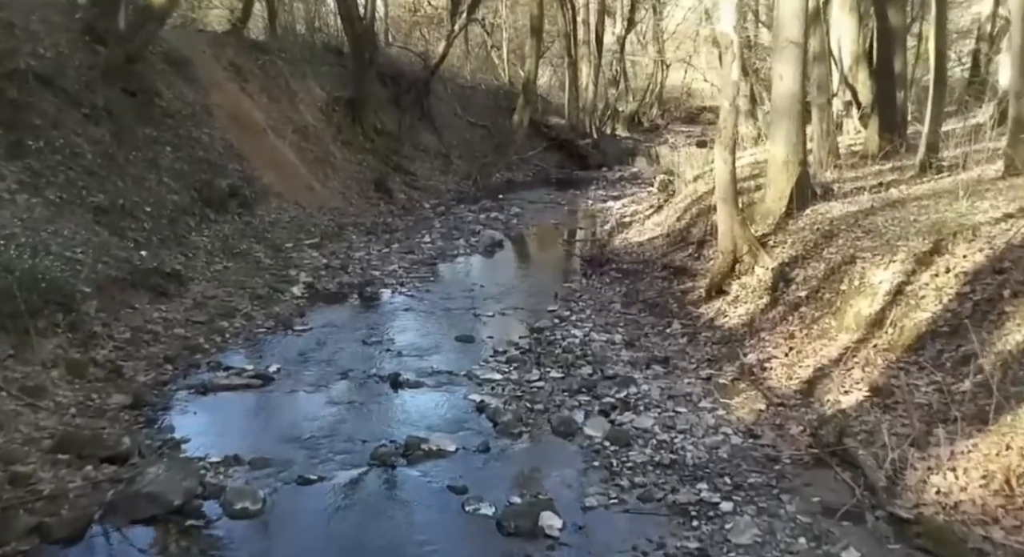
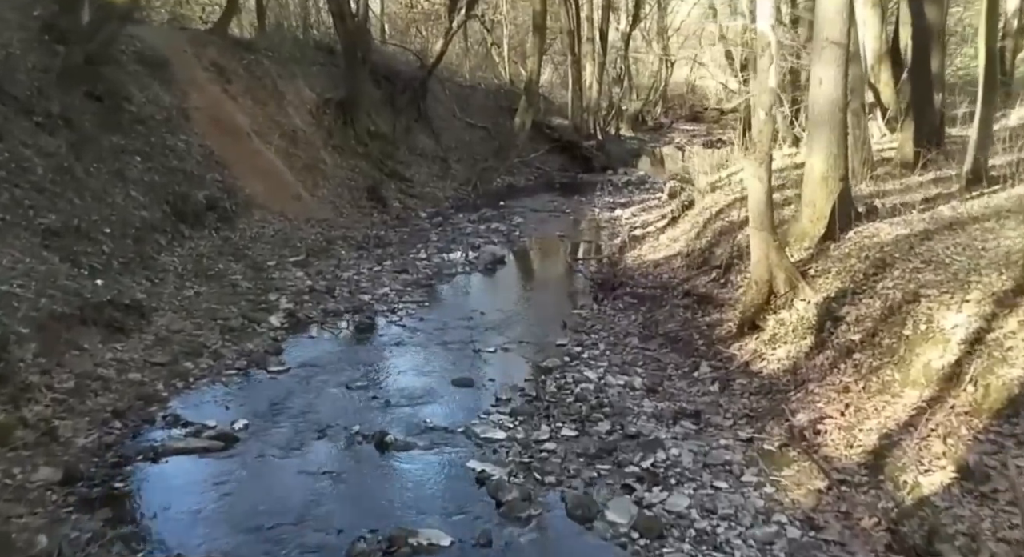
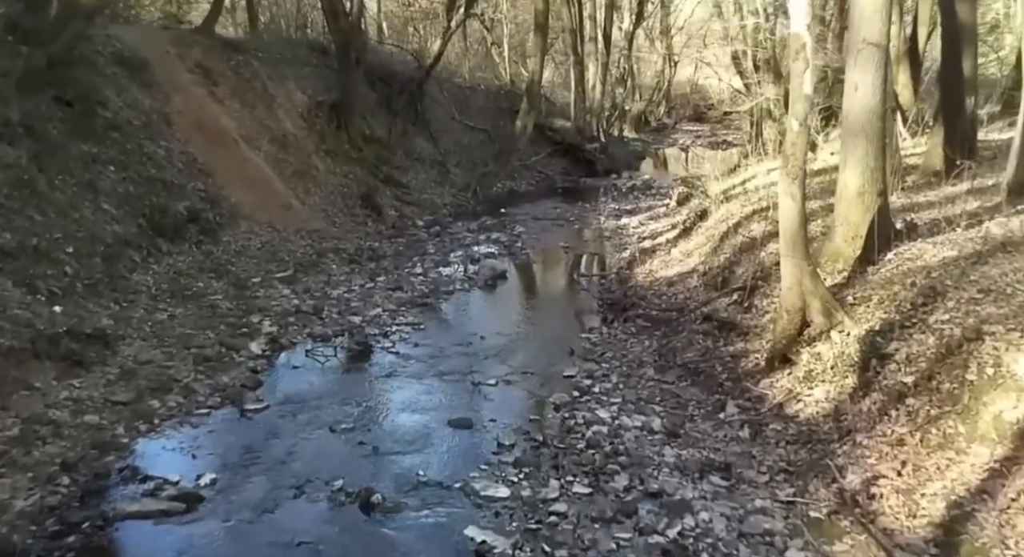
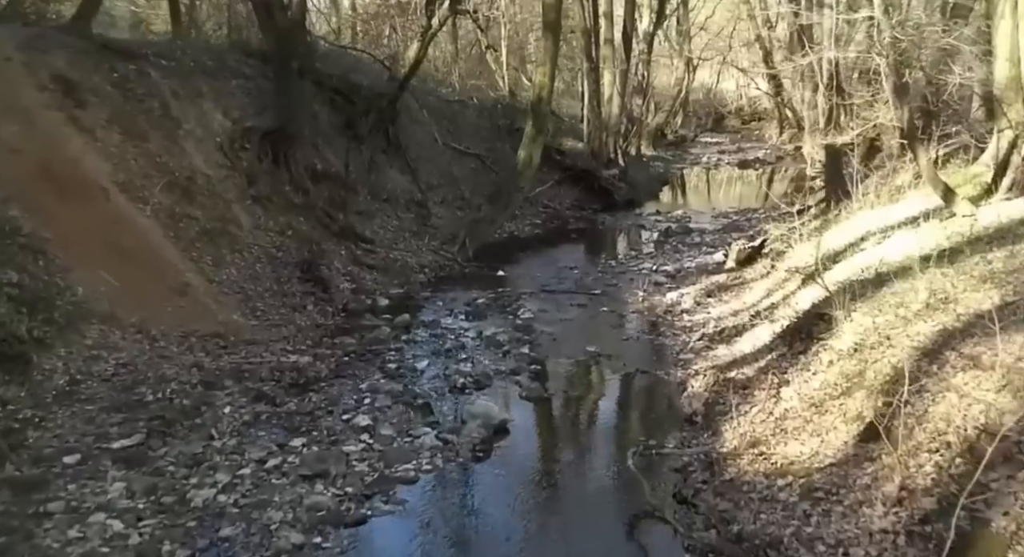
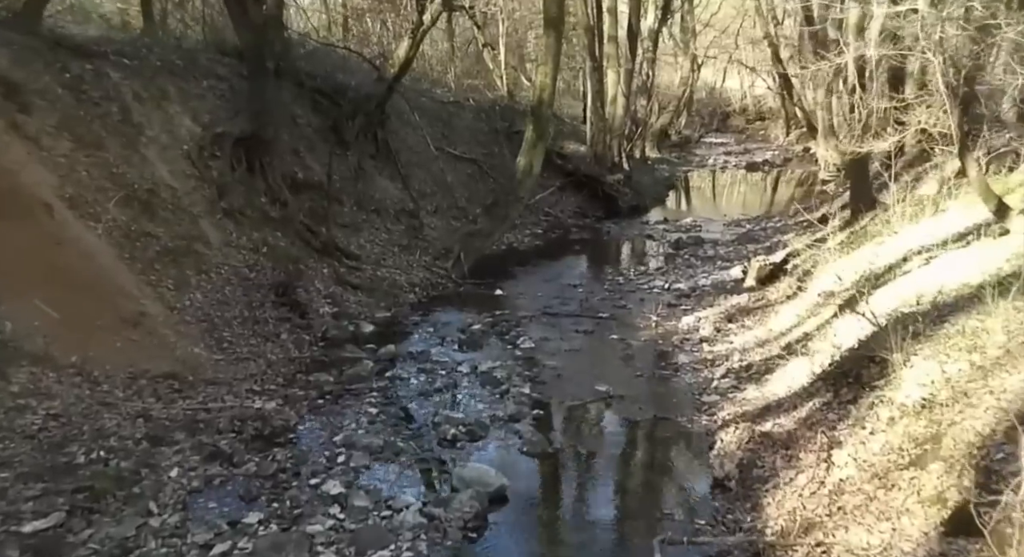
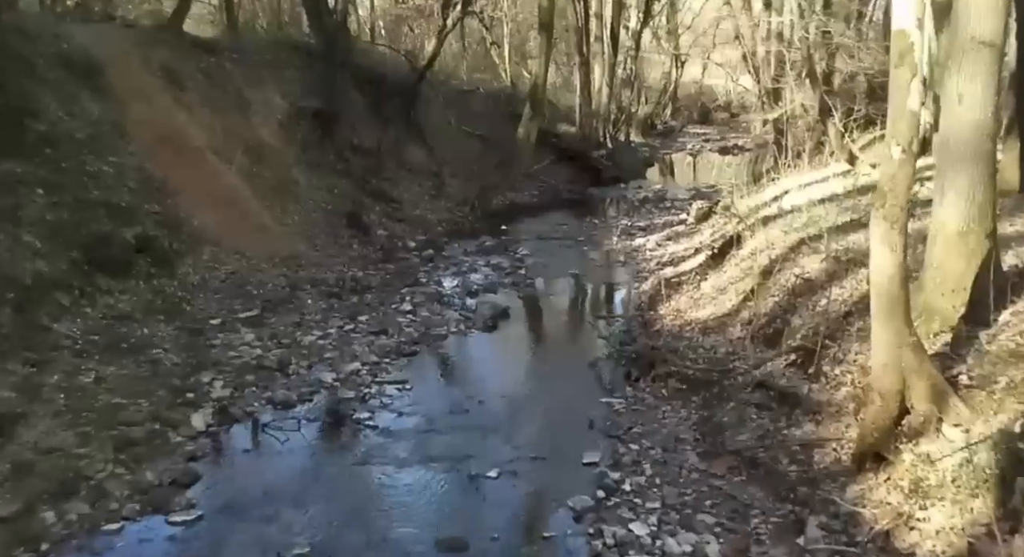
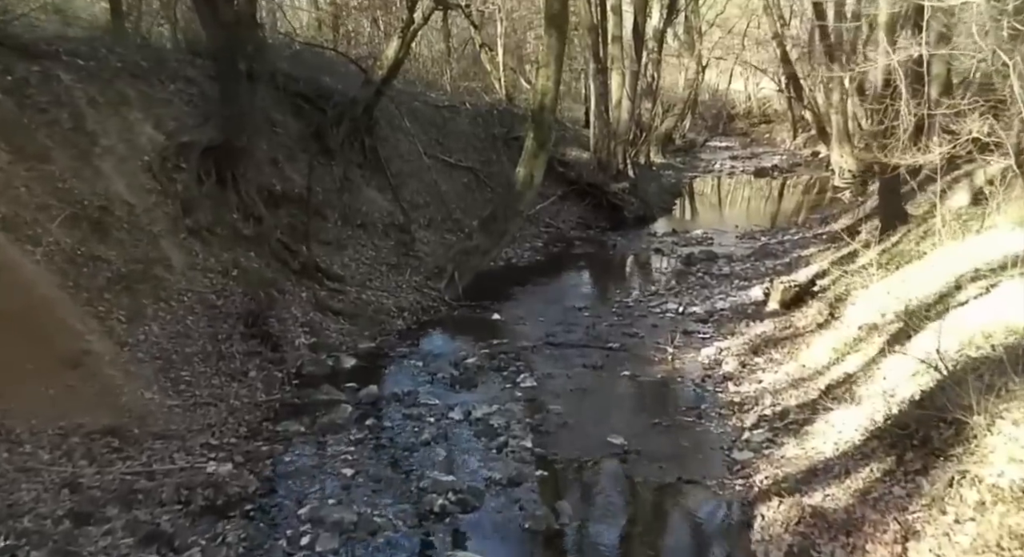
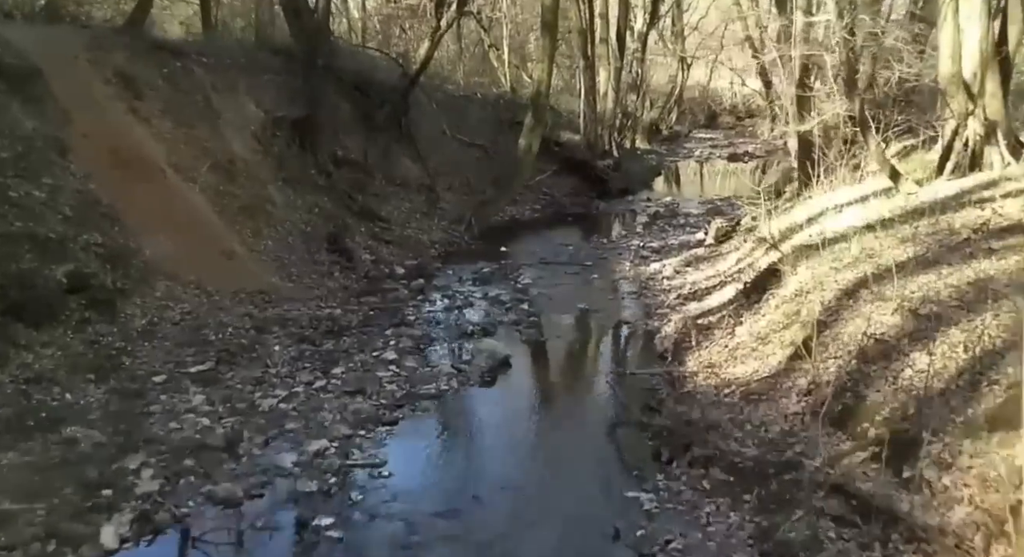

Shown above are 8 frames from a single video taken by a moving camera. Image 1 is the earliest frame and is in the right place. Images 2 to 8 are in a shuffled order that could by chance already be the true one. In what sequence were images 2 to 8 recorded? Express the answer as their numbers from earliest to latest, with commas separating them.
2, 3, 6, 8, 4, 5, 7
